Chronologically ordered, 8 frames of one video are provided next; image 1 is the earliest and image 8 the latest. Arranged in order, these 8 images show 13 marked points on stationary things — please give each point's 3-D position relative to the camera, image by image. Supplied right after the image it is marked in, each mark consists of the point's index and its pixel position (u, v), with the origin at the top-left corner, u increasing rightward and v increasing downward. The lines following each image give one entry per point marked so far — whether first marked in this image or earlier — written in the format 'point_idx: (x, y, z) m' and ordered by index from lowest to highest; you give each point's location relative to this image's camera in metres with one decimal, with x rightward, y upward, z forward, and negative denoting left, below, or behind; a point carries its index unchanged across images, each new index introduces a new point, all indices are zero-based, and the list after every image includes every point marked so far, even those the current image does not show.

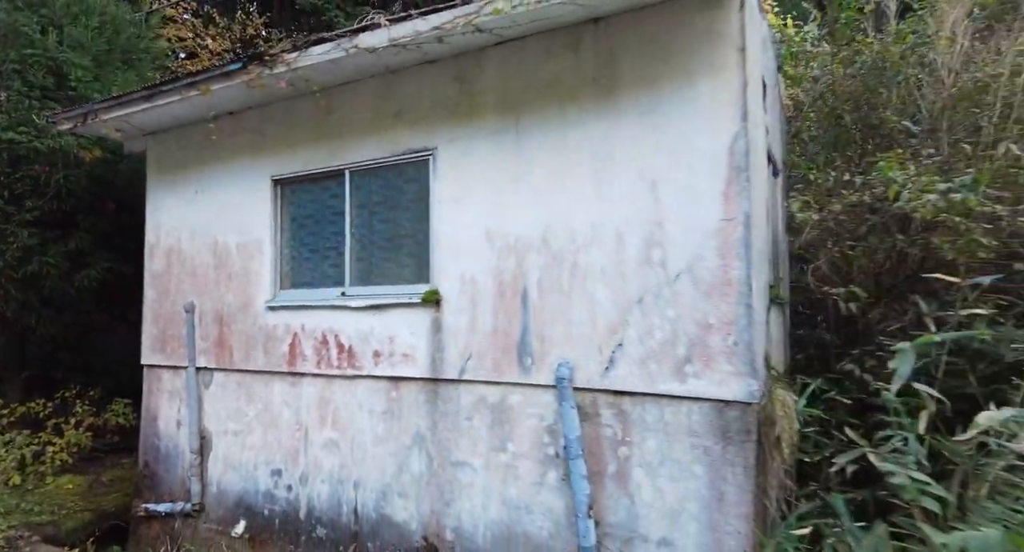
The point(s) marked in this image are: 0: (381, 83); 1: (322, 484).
0: (-0.7, +1.1, +3.6) m
1: (-1.0, -1.2, +3.7) m
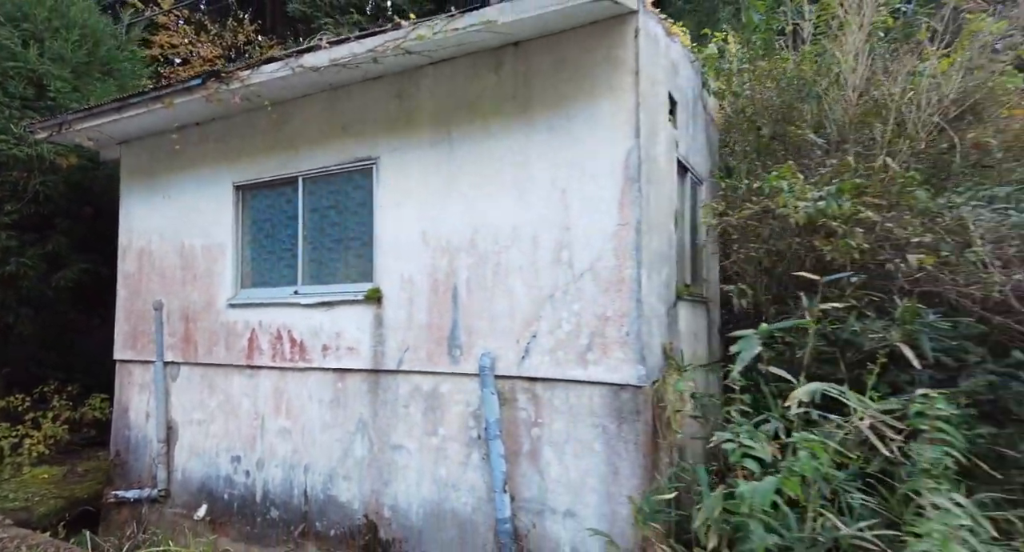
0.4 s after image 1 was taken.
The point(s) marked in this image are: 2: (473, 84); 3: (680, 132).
0: (-1.1, +1.1, +4.0) m
1: (-1.4, -1.2, +4.0) m
2: (-0.2, +1.0, +3.5) m
3: (+1.0, +0.8, +3.8) m
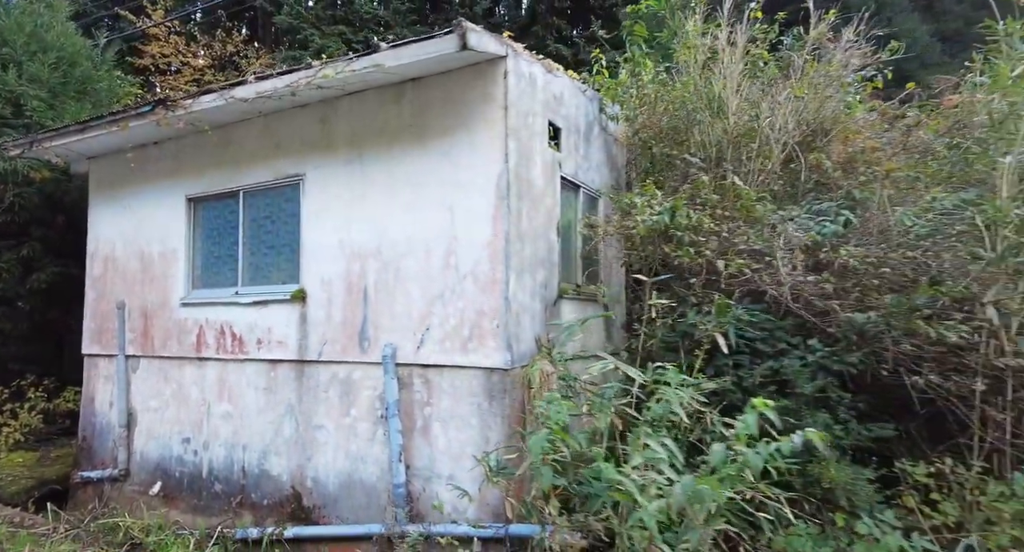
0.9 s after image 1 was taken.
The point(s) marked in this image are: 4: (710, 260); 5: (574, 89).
0: (-1.7, +1.1, +4.6) m
1: (-2.0, -1.2, +4.6) m
2: (-0.8, +1.0, +4.1) m
3: (+0.4, +0.8, +4.4) m
4: (+1.2, +0.1, +4.0) m
5: (+0.4, +1.3, +4.5) m
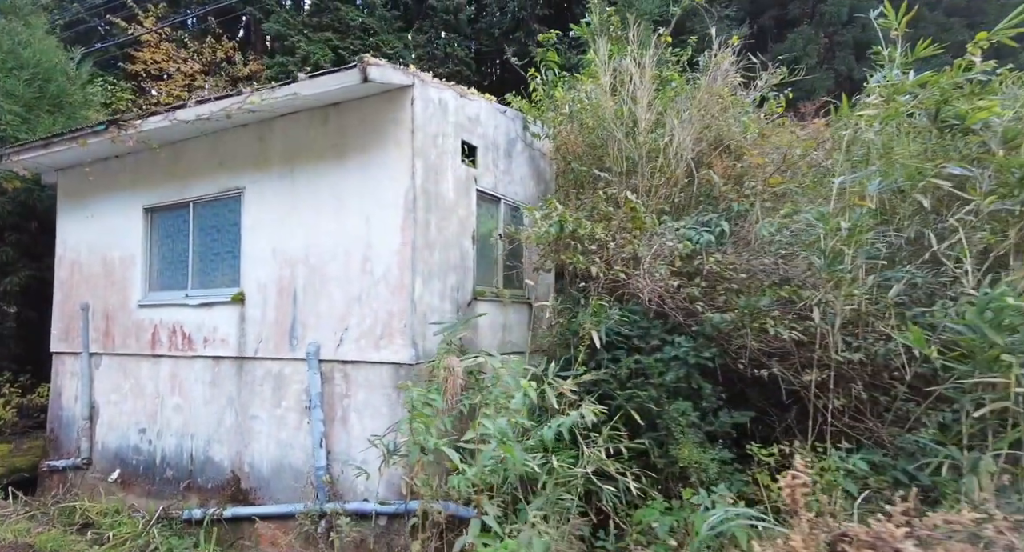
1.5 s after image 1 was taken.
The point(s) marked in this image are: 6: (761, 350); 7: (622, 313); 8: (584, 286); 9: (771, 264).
0: (-2.3, +1.0, +5.0) m
1: (-2.6, -1.2, +5.0) m
2: (-1.4, +1.0, +4.5) m
3: (-0.2, +0.8, +4.8) m
4: (+0.6, +0.1, +4.4) m
5: (-0.2, +1.2, +5.0) m
6: (+1.5, -0.4, +4.0) m
7: (+0.7, -0.2, +4.2) m
8: (+0.5, -0.1, +4.5) m
9: (+1.6, +0.1, +3.9) m
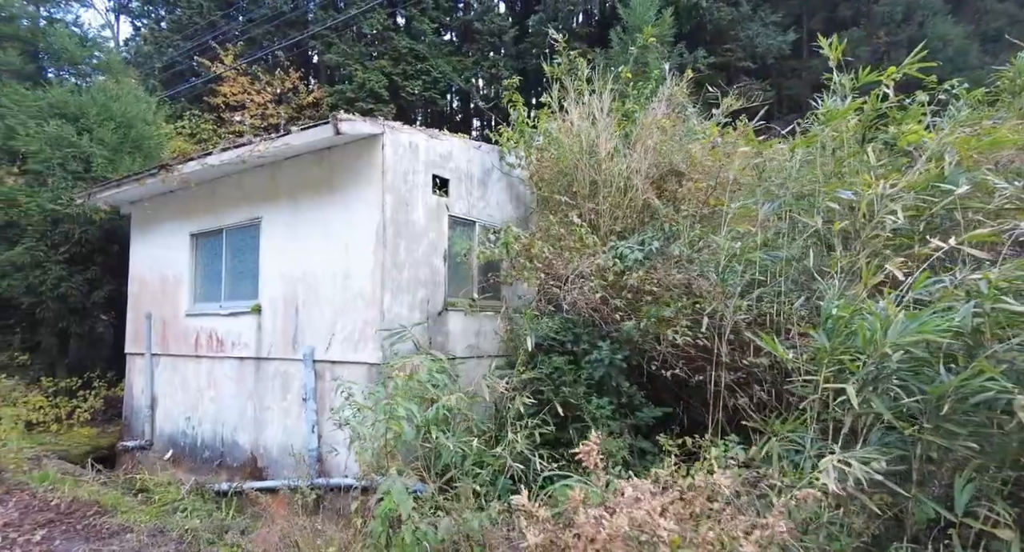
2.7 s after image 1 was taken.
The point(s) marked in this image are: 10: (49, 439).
0: (-2.5, +0.9, +6.1) m
1: (-2.8, -1.4, +6.1) m
2: (-1.7, +0.9, +5.5) m
3: (-0.5, +0.7, +5.6) m
4: (+0.3, 0.0, +5.1) m
5: (-0.4, +1.1, +5.8) m
6: (+1.1, -0.5, +4.6) m
7: (+0.3, -0.3, +4.9) m
8: (+0.2, -0.2, +5.2) m
9: (+1.2, 0.0, +4.5) m
10: (-4.9, -1.7, +7.0) m
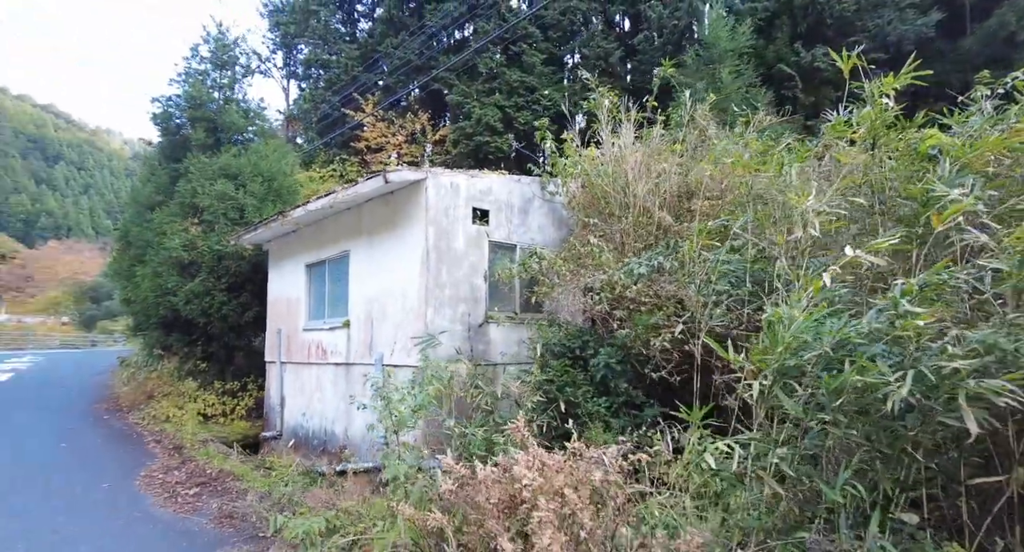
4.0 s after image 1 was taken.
0: (-2.0, +0.6, +7.5) m
1: (-2.2, -1.6, +7.5) m
2: (-1.4, +0.6, +6.7) m
3: (-0.2, +0.5, +6.6) m
4: (+0.5, -0.1, +5.9) m
5: (-0.1, +1.0, +6.7) m
6: (+1.2, -0.6, +5.2) m
7: (+0.5, -0.5, +5.6) m
8: (+0.4, -0.3, +6.0) m
9: (+1.2, -0.1, +5.1) m
10: (-4.0, -2.0, +8.9) m
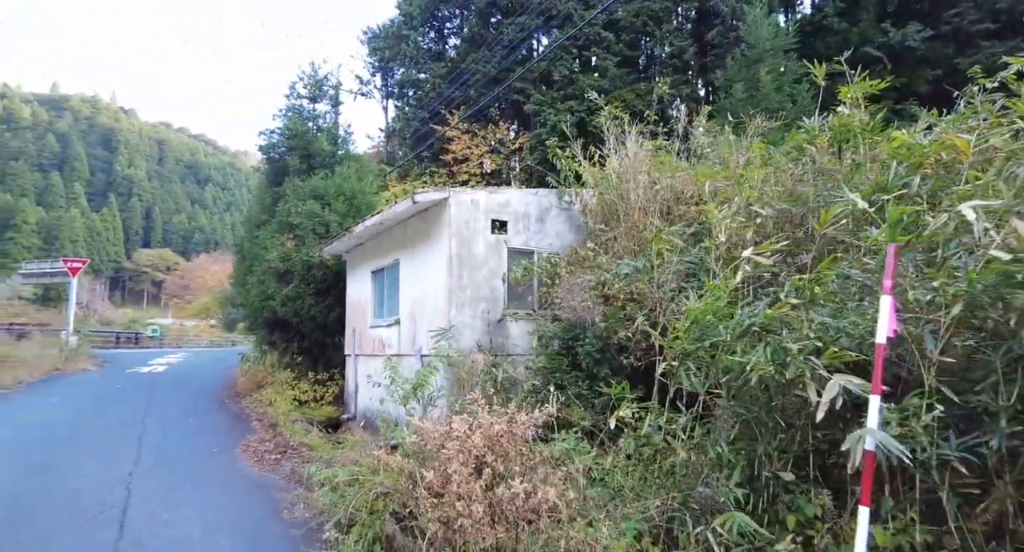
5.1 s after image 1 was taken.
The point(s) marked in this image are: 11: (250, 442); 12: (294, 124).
0: (-1.7, +0.6, +8.8) m
1: (-1.8, -1.7, +8.9) m
2: (-1.1, +0.6, +7.9) m
3: (0.0, +0.5, +7.6) m
4: (+0.5, -0.2, +6.8) m
5: (+0.1, +0.9, +7.7) m
6: (+1.1, -0.6, +6.0) m
7: (+0.5, -0.5, +6.6) m
8: (+0.5, -0.3, +6.9) m
9: (+1.1, -0.1, +5.9) m
10: (-3.3, -2.2, +10.6) m
11: (-3.5, -2.2, +8.7) m
12: (-4.7, +3.3, +14.2) m
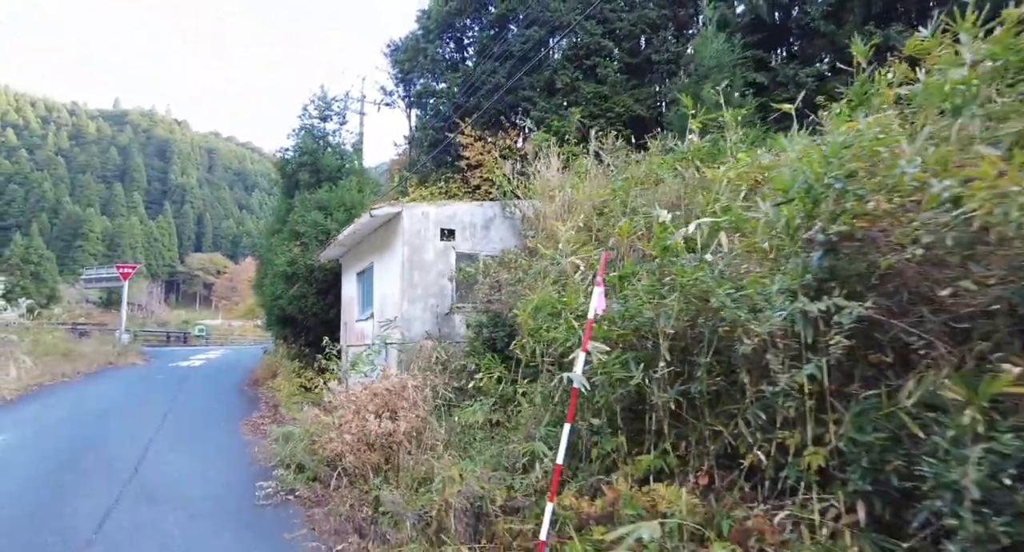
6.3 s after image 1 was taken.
0: (-2.3, +0.5, +10.4) m
1: (-2.4, -1.7, +10.5) m
2: (-1.9, +0.6, +9.5) m
3: (-0.7, +0.5, +9.1) m
4: (-0.2, -0.1, +8.2) m
5: (-0.6, +1.0, +9.2) m
6: (+0.3, -0.6, +7.4) m
7: (-0.3, -0.5, +8.0) m
8: (-0.3, -0.3, +8.4) m
9: (+0.3, -0.1, +7.3) m
10: (-3.8, -2.2, +12.3) m
11: (-4.1, -2.3, +10.4) m
12: (-5.0, +3.2, +16.0) m
